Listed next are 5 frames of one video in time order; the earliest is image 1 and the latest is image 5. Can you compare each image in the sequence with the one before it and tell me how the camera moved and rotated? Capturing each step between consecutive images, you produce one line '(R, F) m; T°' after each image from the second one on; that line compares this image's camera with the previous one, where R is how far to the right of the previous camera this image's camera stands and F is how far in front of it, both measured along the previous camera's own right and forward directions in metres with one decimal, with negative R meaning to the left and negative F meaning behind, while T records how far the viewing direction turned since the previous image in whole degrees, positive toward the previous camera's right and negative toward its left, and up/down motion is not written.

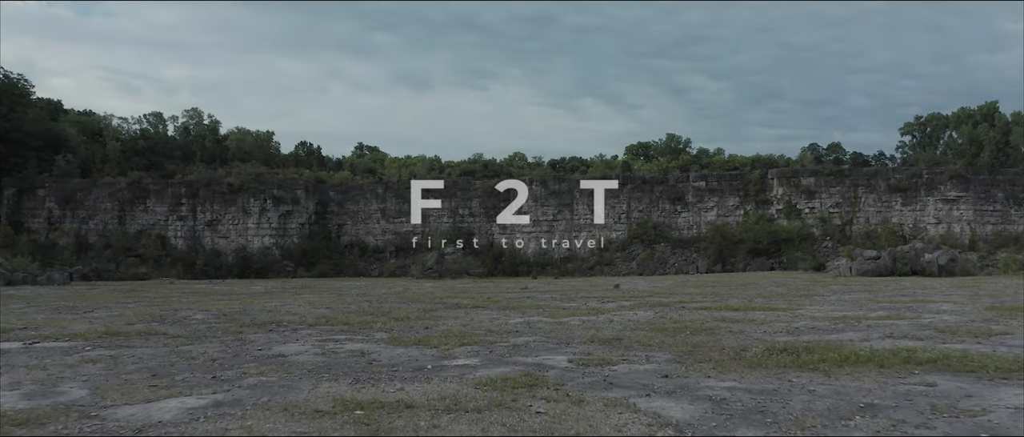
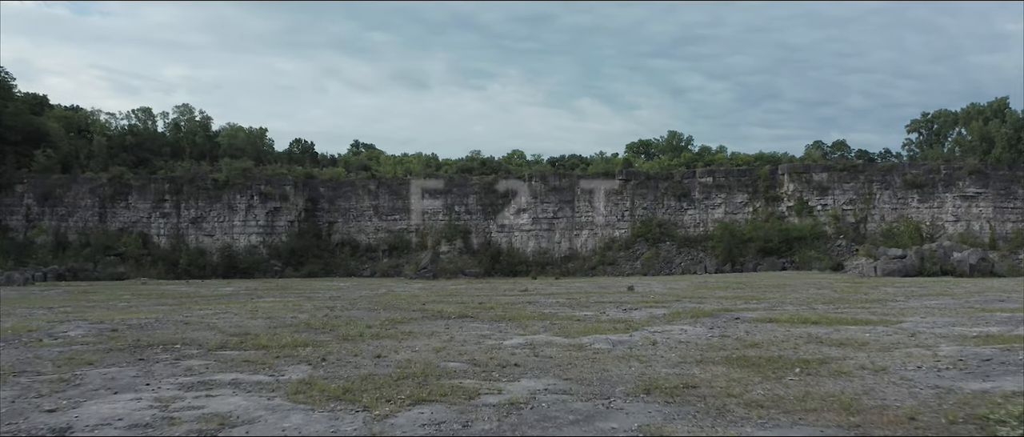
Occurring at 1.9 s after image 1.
(0.0, +2.3) m; 0°
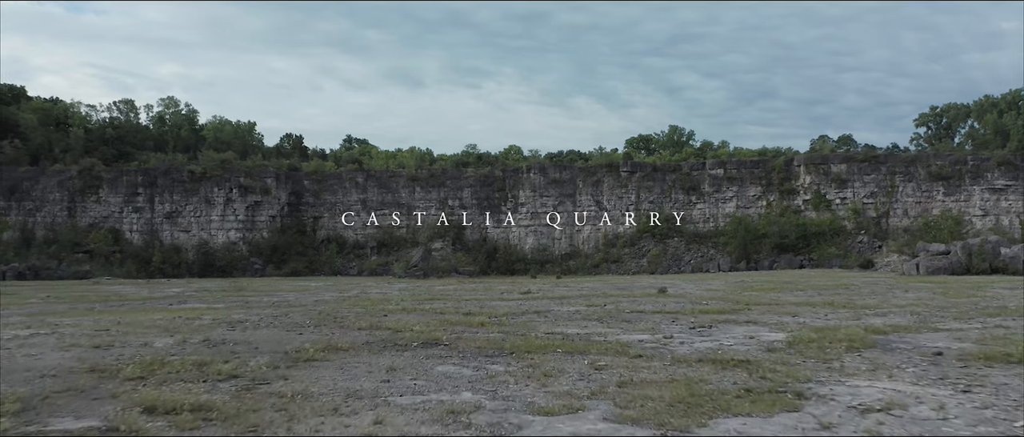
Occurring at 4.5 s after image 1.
(0.0, +3.3) m; 0°
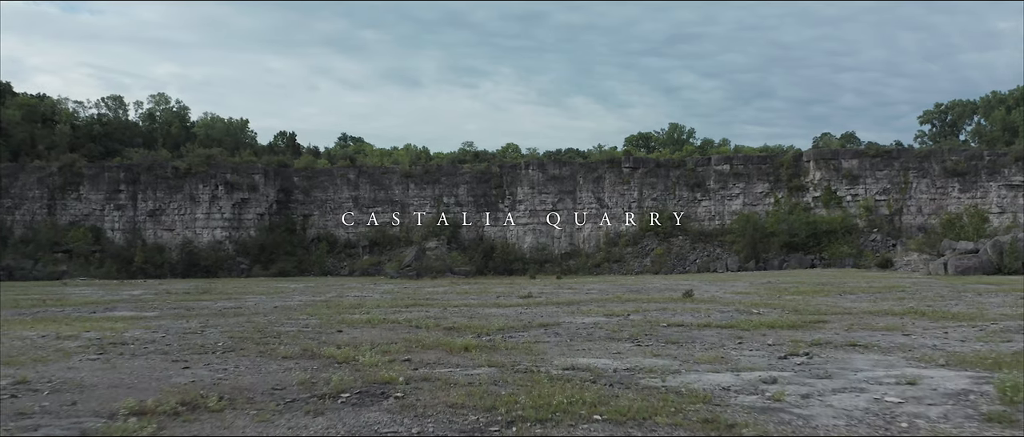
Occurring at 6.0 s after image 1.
(0.0, +1.9) m; 0°
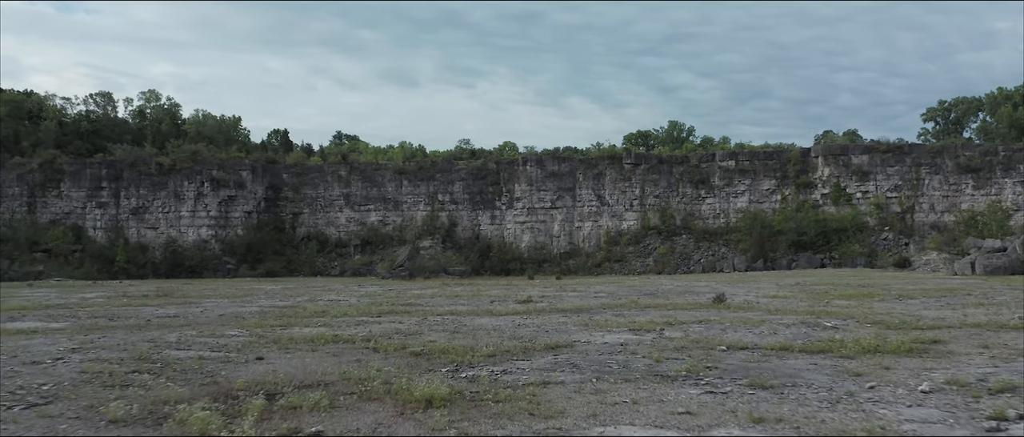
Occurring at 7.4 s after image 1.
(0.0, +1.6) m; 0°
